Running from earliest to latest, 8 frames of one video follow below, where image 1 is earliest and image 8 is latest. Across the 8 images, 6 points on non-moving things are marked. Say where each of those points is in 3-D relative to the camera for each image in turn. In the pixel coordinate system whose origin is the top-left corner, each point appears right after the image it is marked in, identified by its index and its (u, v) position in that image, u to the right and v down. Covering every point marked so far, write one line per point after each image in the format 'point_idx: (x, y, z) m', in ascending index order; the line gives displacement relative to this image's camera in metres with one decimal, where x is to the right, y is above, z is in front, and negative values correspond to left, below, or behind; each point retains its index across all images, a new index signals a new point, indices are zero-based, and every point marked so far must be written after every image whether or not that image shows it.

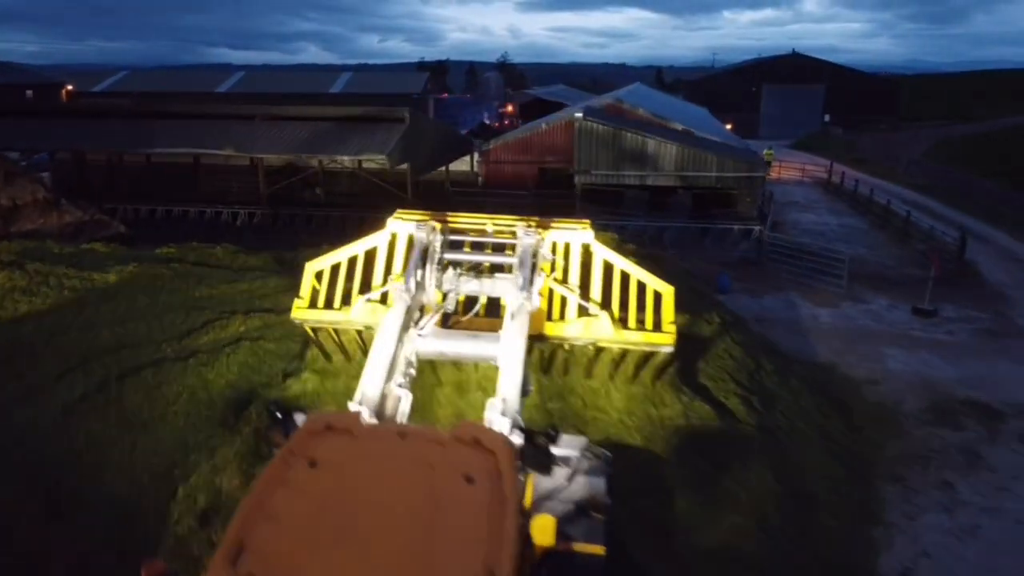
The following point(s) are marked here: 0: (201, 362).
0: (-4.1, -1.0, +10.6) m
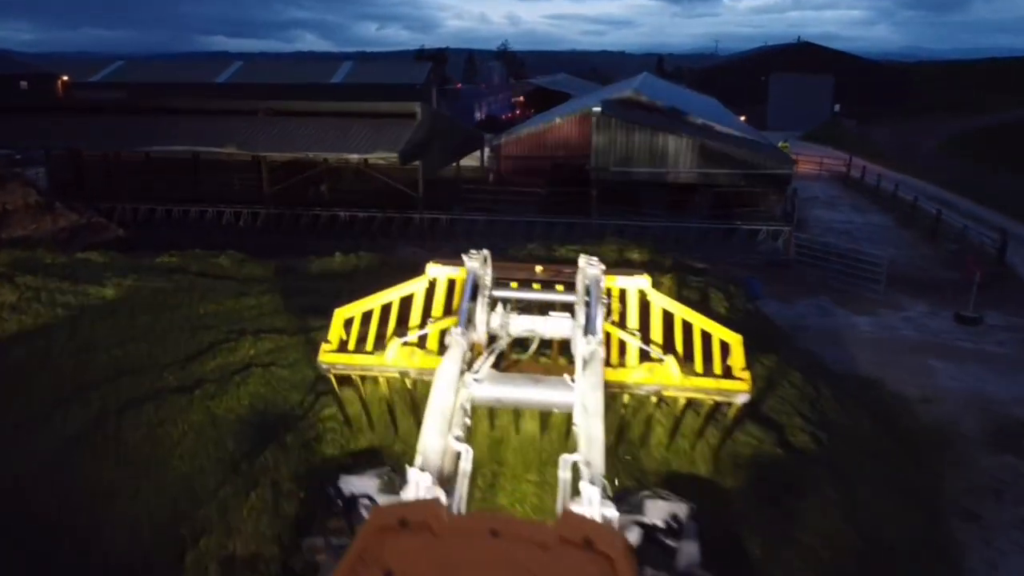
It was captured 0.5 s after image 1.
0: (-3.7, -1.3, +9.6) m
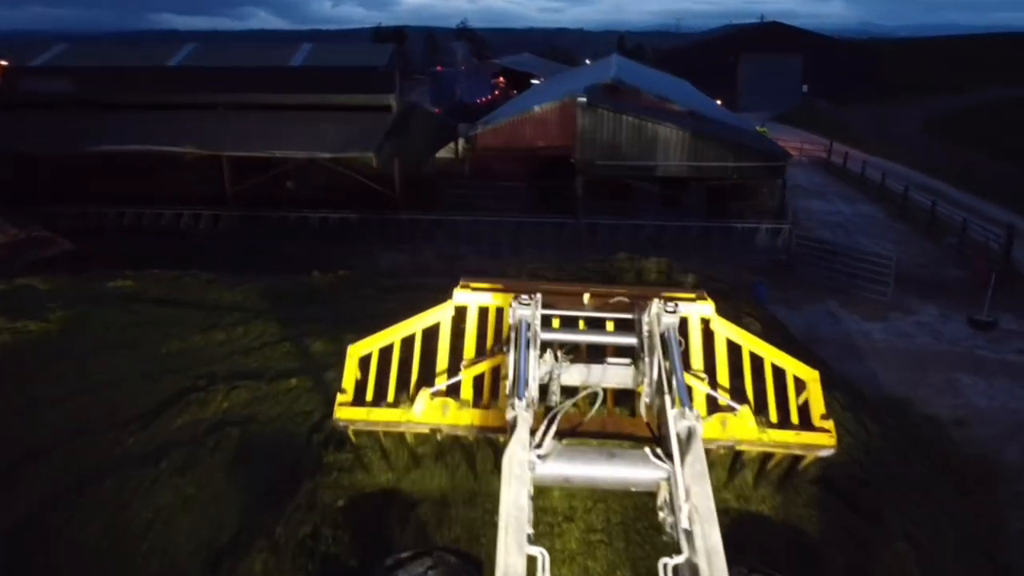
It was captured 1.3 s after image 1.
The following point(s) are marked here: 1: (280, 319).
0: (-3.4, -1.8, +8.1) m
1: (-3.4, -0.4, +11.6) m
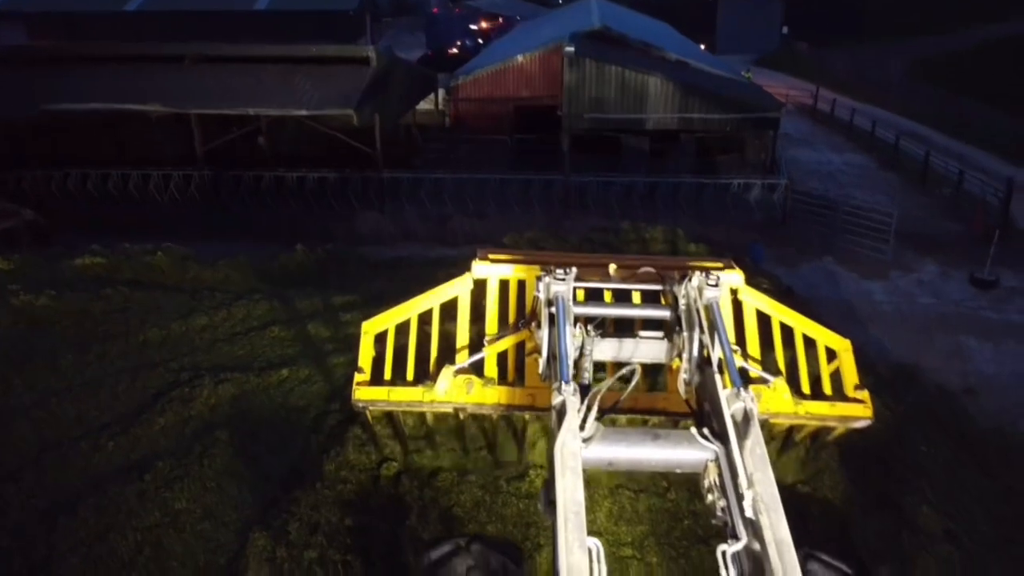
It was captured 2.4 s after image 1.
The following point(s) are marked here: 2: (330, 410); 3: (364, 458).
0: (-3.3, -1.7, +7.5) m
1: (-3.4, -0.1, +10.9) m
2: (-1.9, -1.3, +8.5) m
3: (-1.5, -1.7, +7.8) m
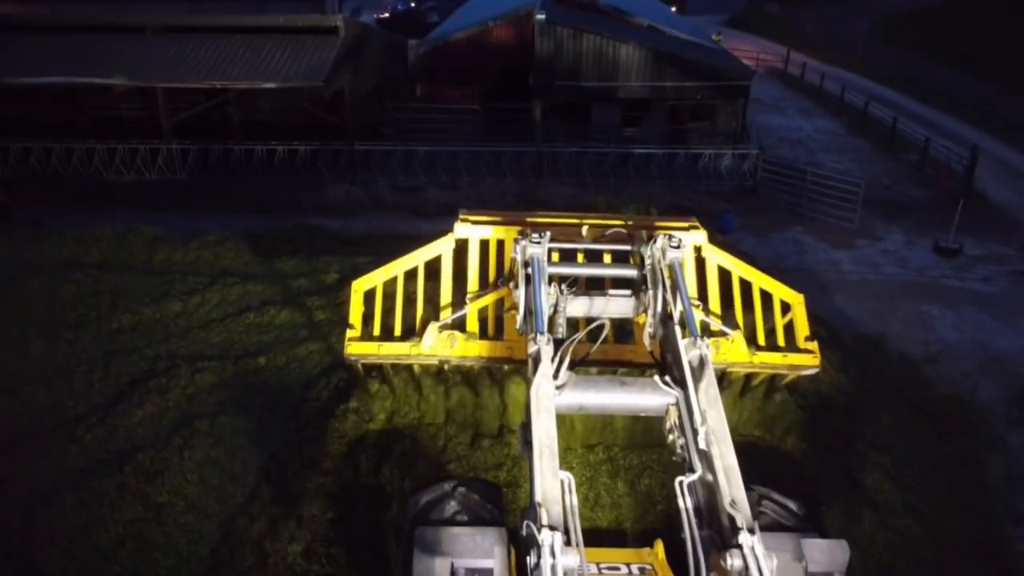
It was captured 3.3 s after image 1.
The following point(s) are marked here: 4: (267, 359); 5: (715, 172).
0: (-3.5, -1.7, +7.5) m
1: (-3.7, +0.1, +10.8) m
2: (-2.2, -1.2, +8.6) m
3: (-1.7, -1.6, +7.9) m
4: (-2.8, -0.8, +9.2) m
5: (+5.1, +2.9, +20.0) m
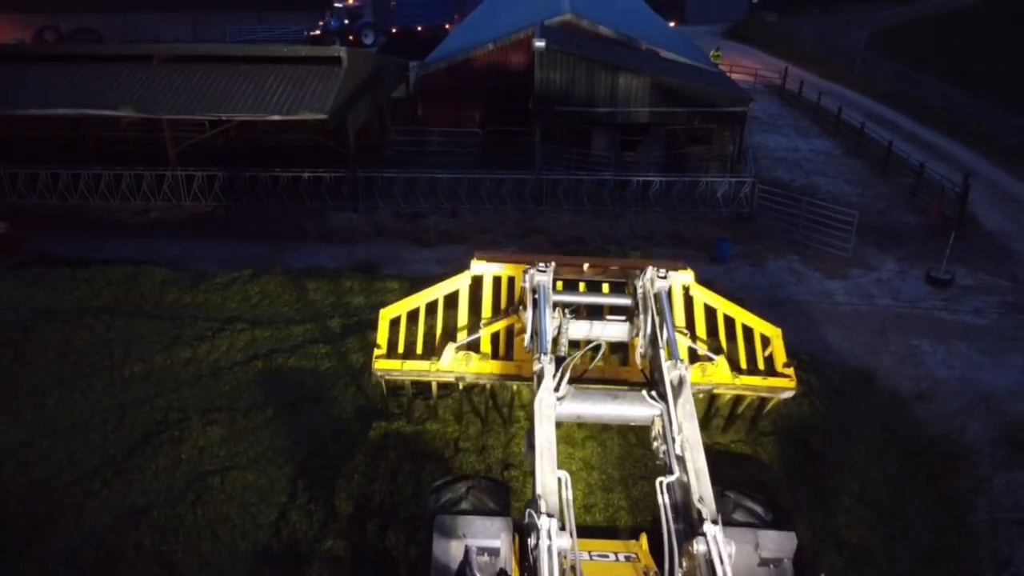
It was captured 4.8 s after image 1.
0: (-3.5, -2.3, +7.8) m
1: (-3.7, -0.6, +11.1) m
2: (-2.2, -1.8, +8.9) m
3: (-1.7, -2.3, +8.2) m
4: (-2.8, -1.4, +9.5) m
5: (+5.1, +2.3, +20.3) m
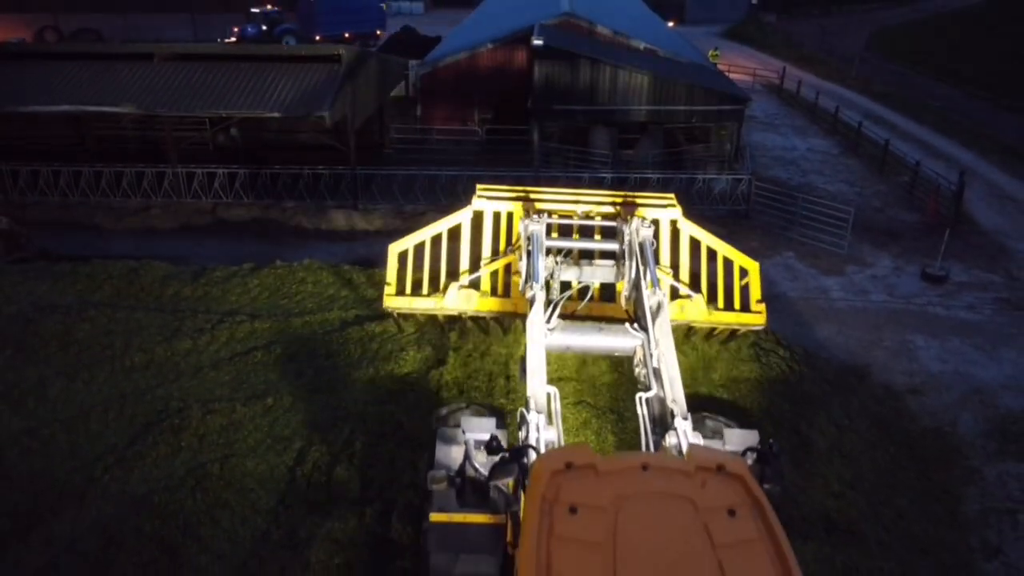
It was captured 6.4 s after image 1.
0: (-3.5, -2.2, +8.0) m
1: (-3.8, -0.5, +11.3) m
2: (-2.2, -1.7, +9.0) m
3: (-1.7, -2.2, +8.4) m
4: (-2.9, -1.3, +9.6) m
5: (+5.1, +2.3, +20.4) m
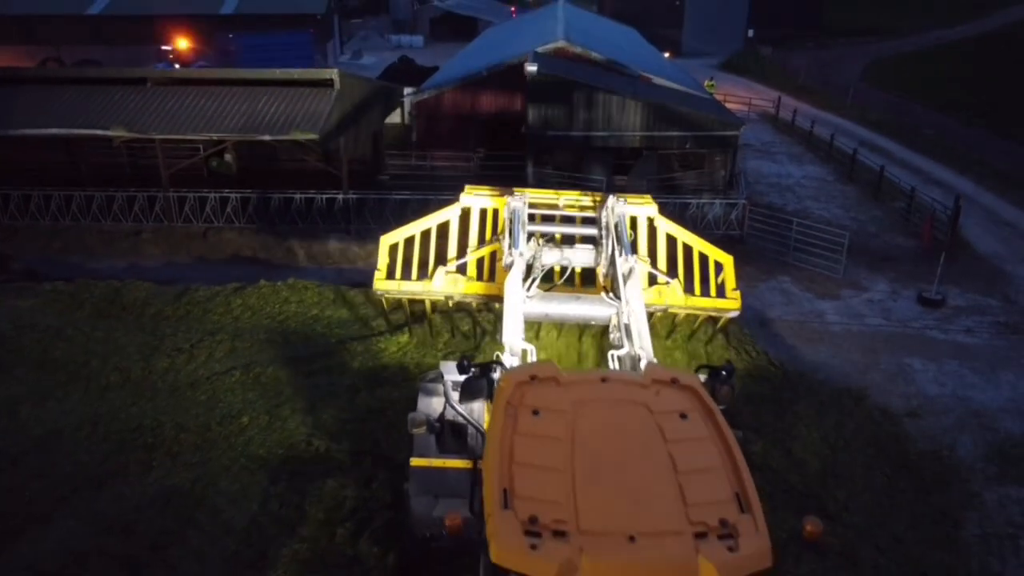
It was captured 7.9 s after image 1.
0: (-3.7, -2.3, +7.7) m
1: (-3.9, -0.7, +11.0) m
2: (-2.4, -1.9, +8.8) m
3: (-1.9, -2.3, +8.1) m
4: (-3.1, -1.5, +9.3) m
5: (+4.9, +1.7, +20.3) m
